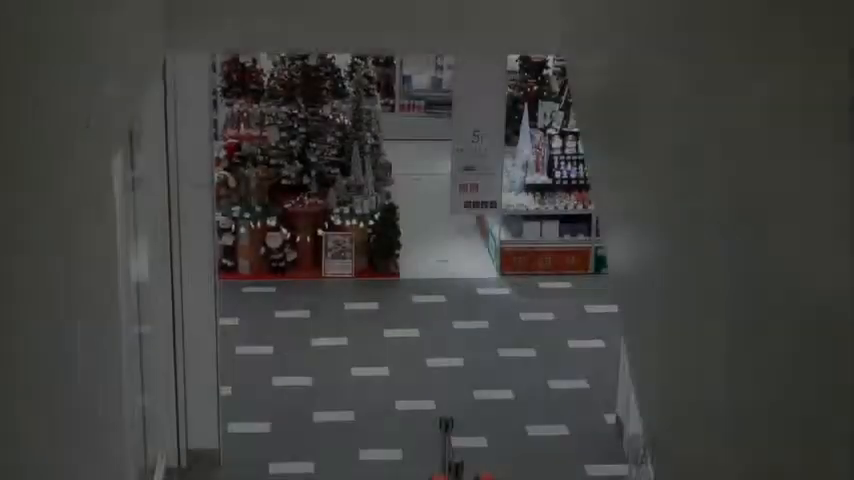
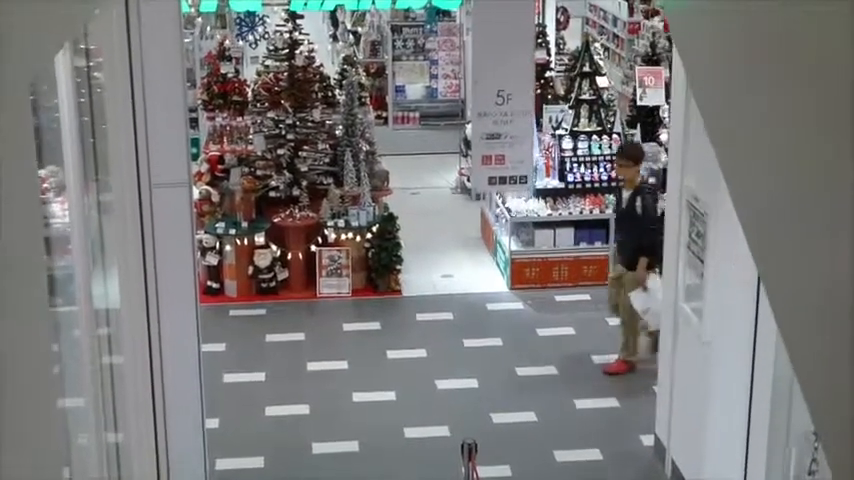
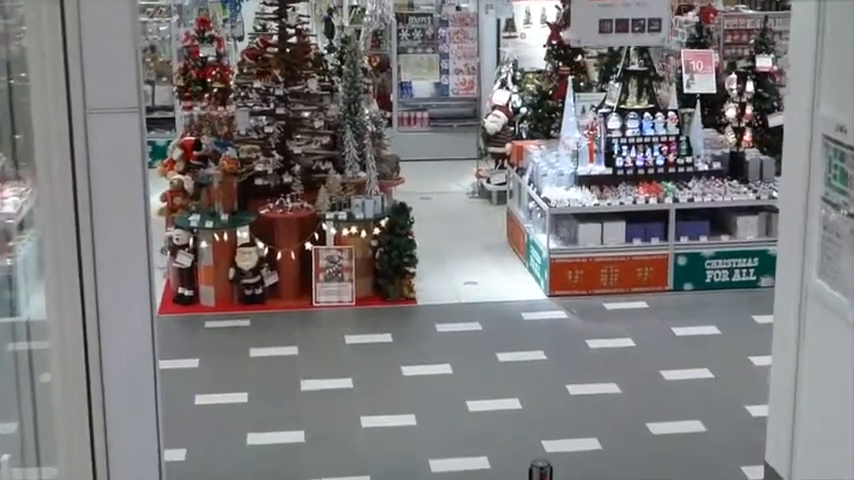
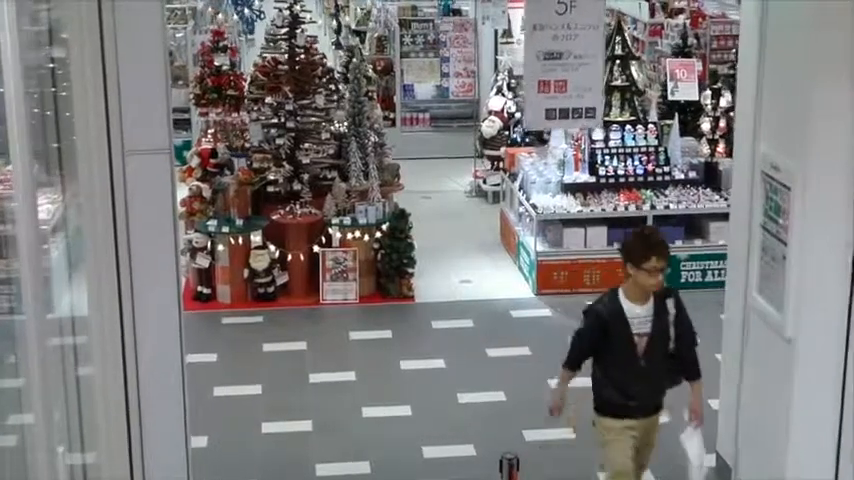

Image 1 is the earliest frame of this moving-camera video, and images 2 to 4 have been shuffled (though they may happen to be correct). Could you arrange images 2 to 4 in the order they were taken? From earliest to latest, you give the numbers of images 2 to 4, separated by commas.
2, 4, 3
